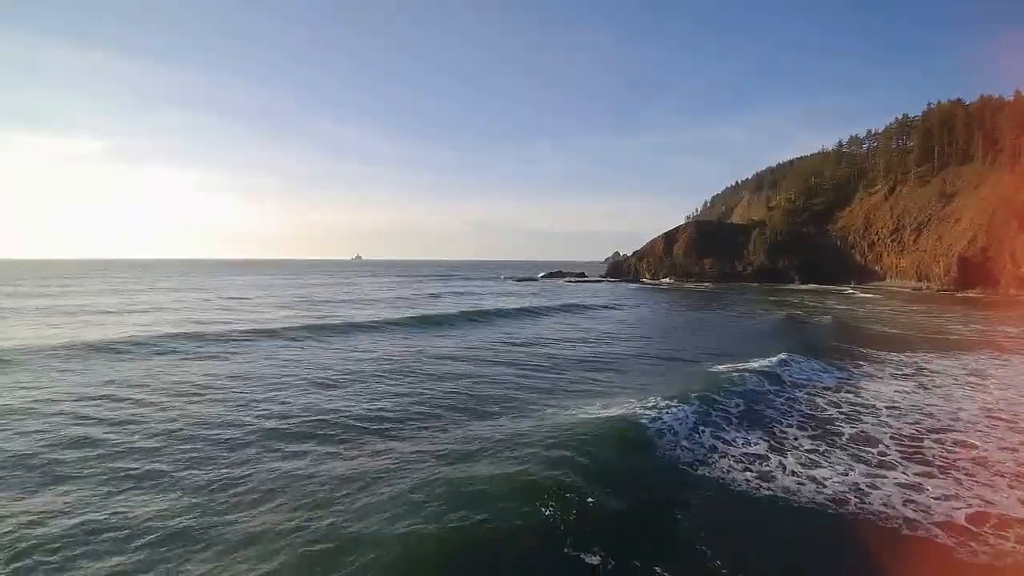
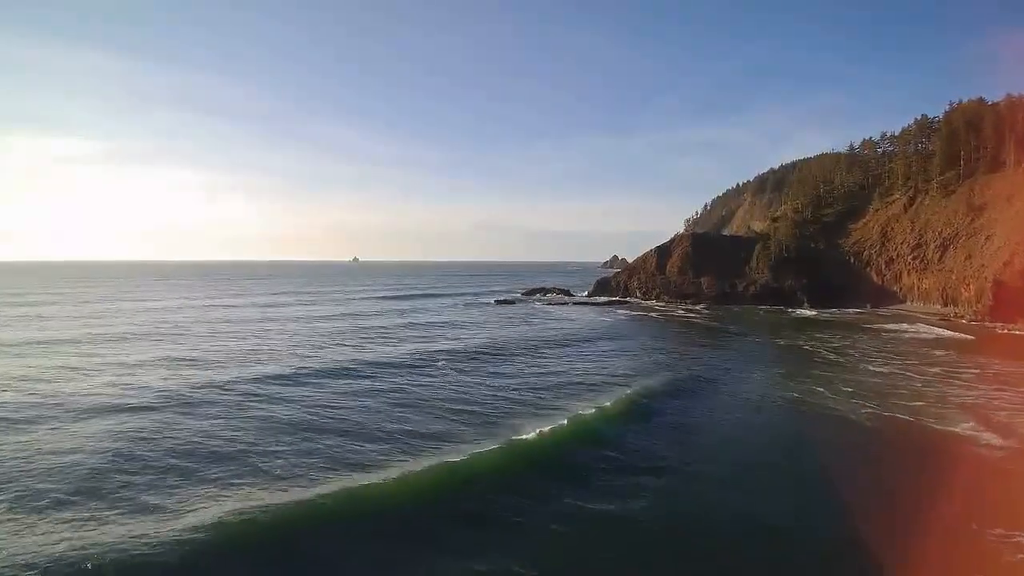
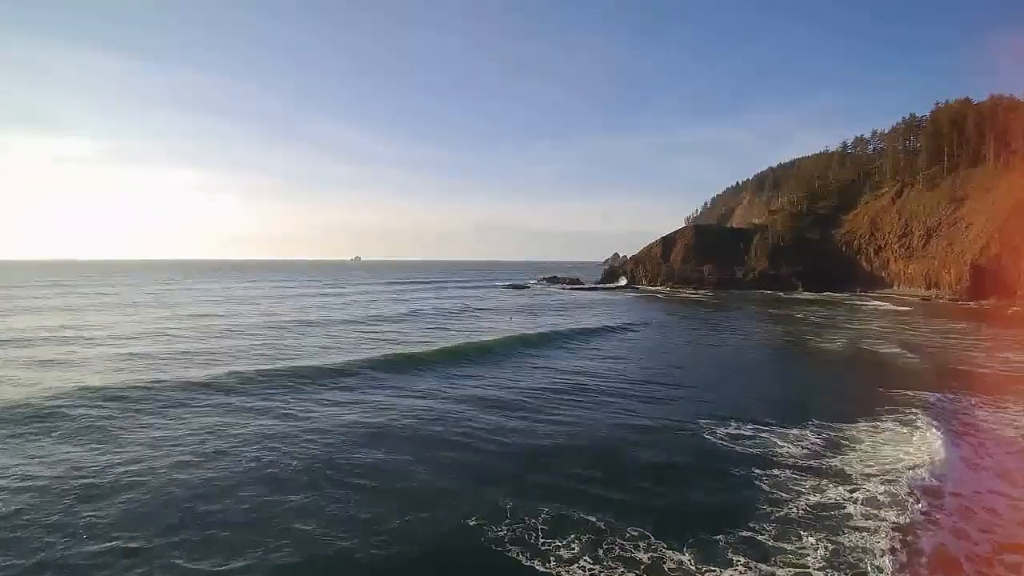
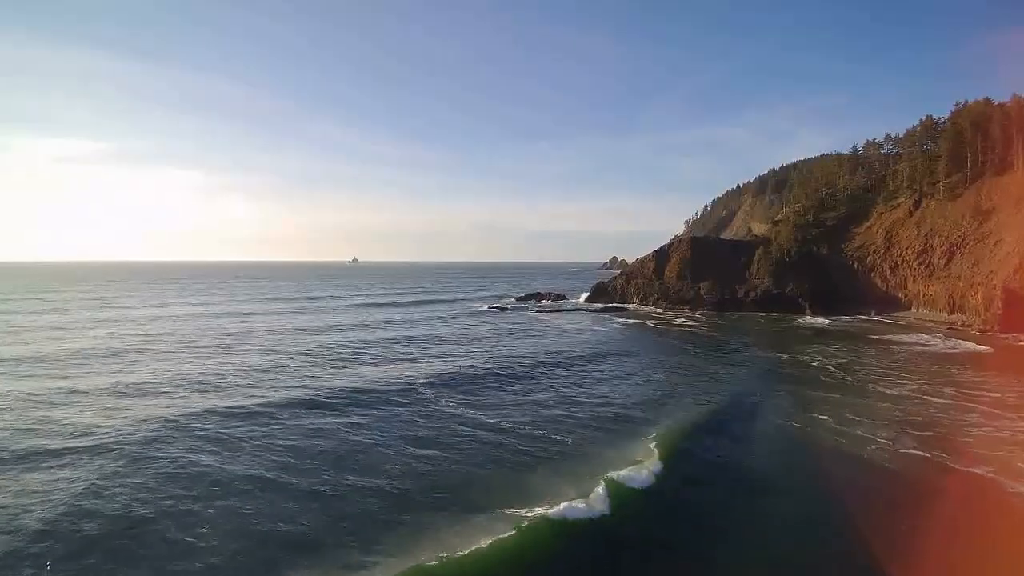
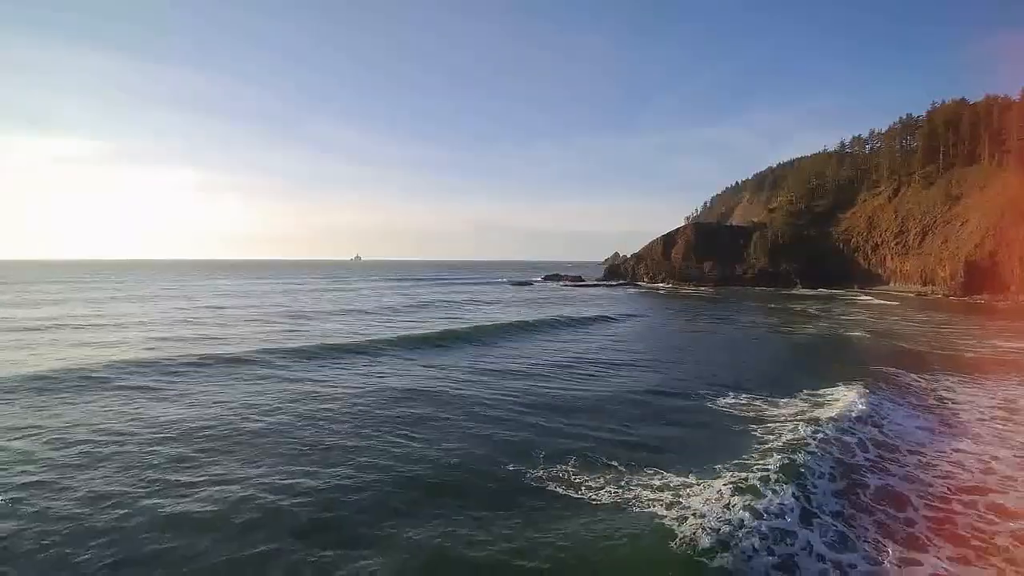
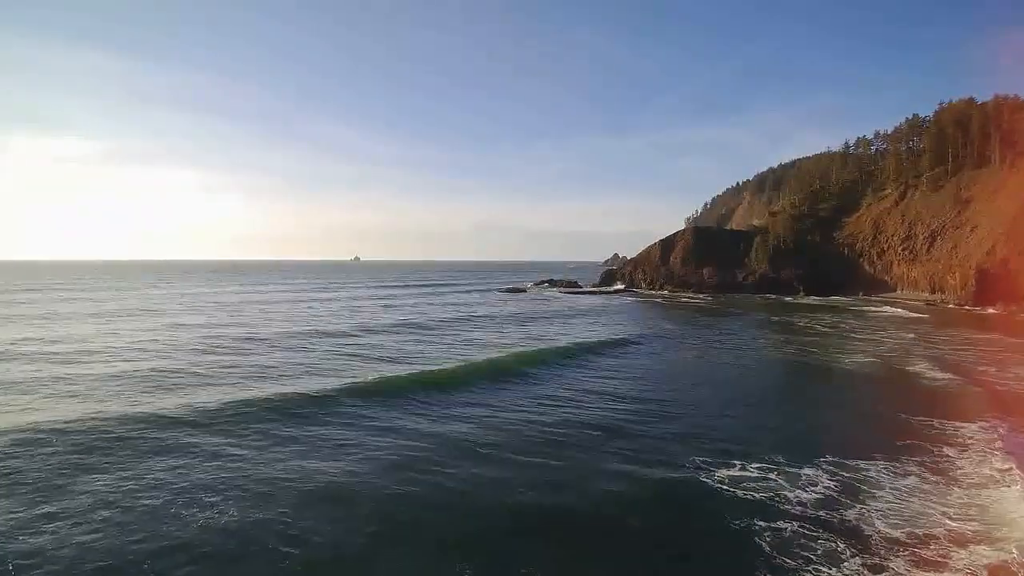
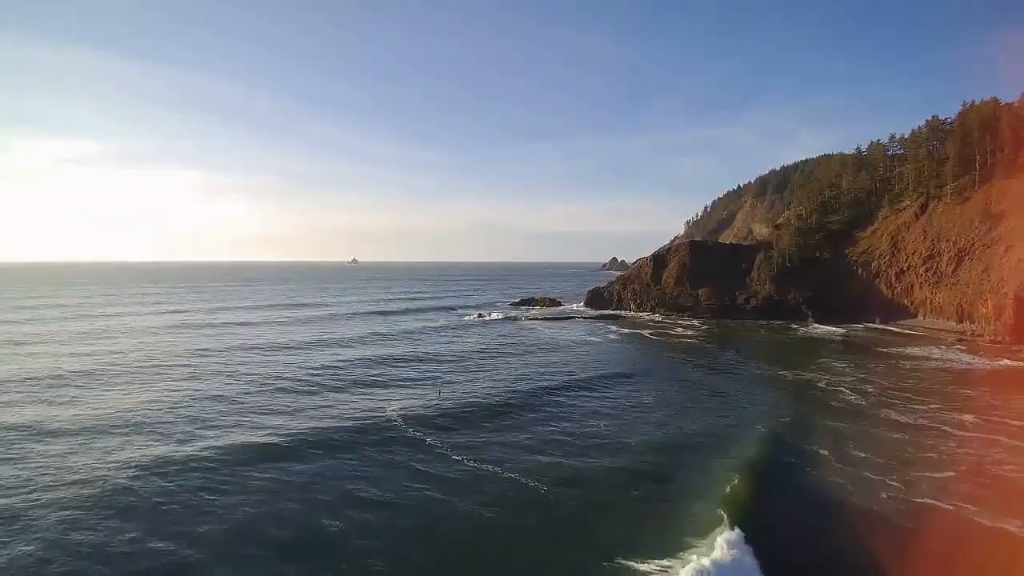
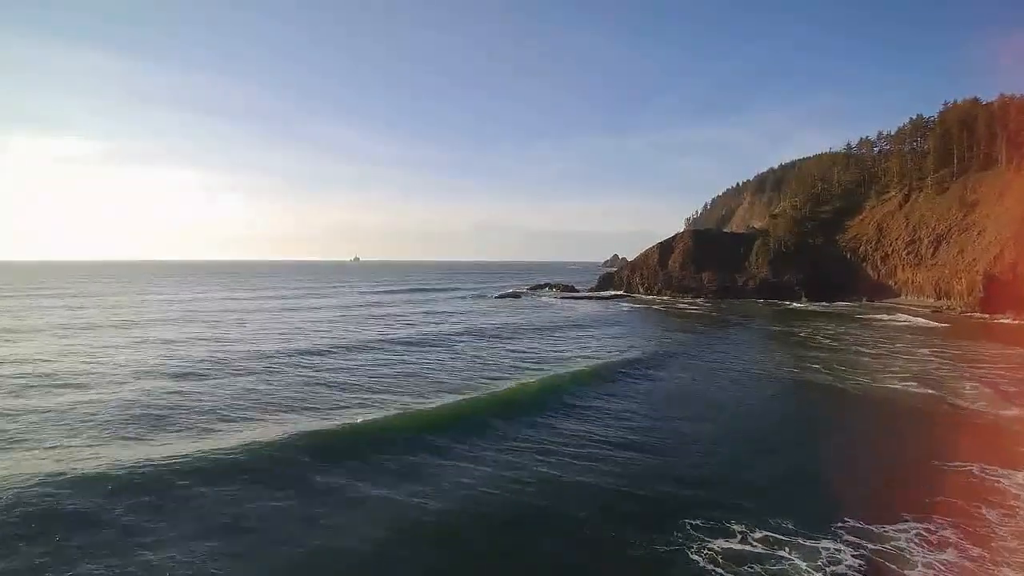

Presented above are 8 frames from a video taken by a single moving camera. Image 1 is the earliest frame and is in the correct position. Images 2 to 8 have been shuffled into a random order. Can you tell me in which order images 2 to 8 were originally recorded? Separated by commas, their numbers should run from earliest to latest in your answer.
5, 3, 6, 8, 2, 4, 7
